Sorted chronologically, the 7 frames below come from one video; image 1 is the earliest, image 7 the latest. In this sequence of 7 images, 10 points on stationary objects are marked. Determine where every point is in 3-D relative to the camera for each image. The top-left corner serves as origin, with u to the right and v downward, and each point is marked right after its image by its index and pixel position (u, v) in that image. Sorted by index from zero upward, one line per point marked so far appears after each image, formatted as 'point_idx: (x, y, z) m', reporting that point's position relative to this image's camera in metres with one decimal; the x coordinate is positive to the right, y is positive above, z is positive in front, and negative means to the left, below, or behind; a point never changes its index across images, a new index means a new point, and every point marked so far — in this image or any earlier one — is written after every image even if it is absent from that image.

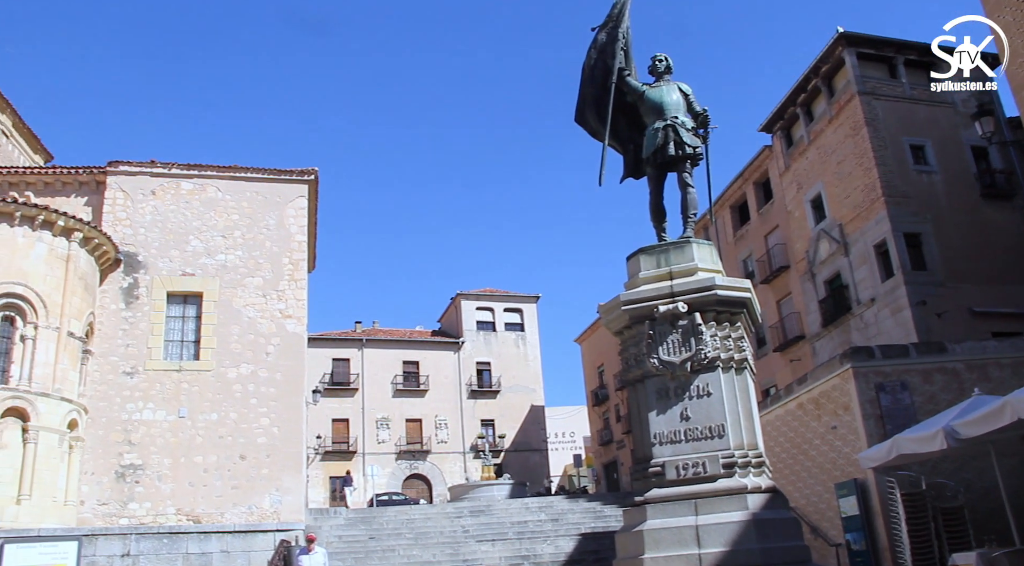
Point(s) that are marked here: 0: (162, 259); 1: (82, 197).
0: (-7.9, +0.5, +19.0) m
1: (-10.0, +2.0, +19.5) m
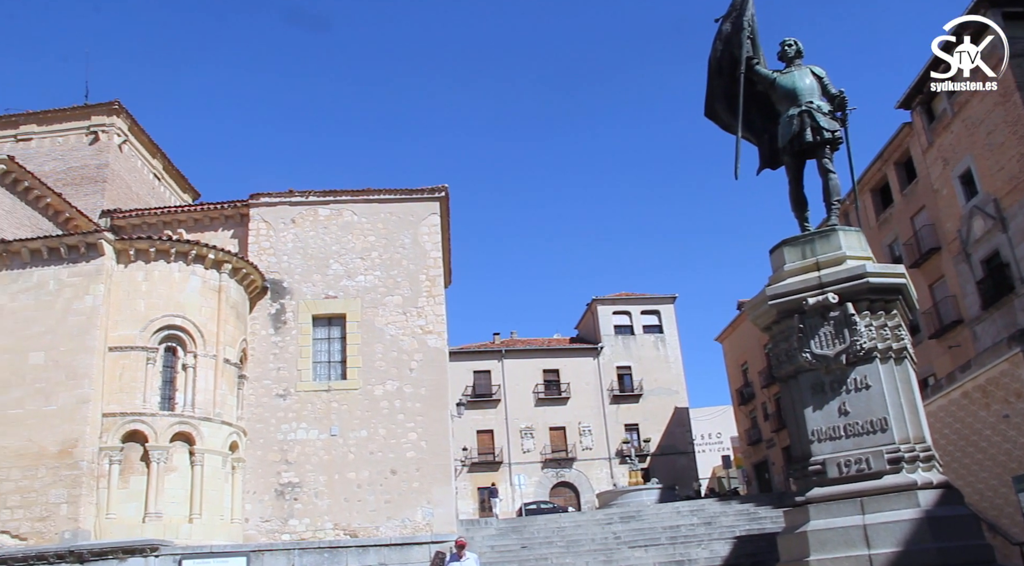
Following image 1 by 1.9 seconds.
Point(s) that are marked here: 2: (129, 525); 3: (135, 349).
0: (-4.9, 0.0, +19.7) m
1: (-6.9, +1.3, +20.4) m
2: (-7.4, -4.6, +15.9) m
3: (-7.8, -1.4, +17.0) m
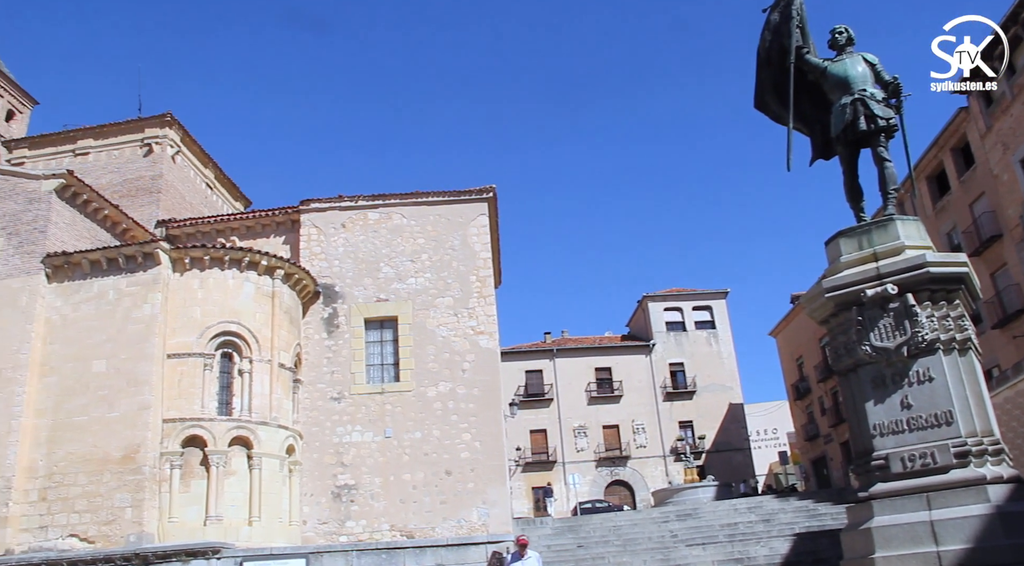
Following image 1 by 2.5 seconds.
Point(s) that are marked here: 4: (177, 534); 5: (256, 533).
0: (-3.7, -0.1, +19.9) m
1: (-5.8, +1.2, +20.7) m
2: (-6.3, -4.8, +16.2) m
3: (-6.7, -1.5, +17.4) m
4: (-6.6, -4.9, +16.1) m
5: (-5.1, -5.0, +16.5) m
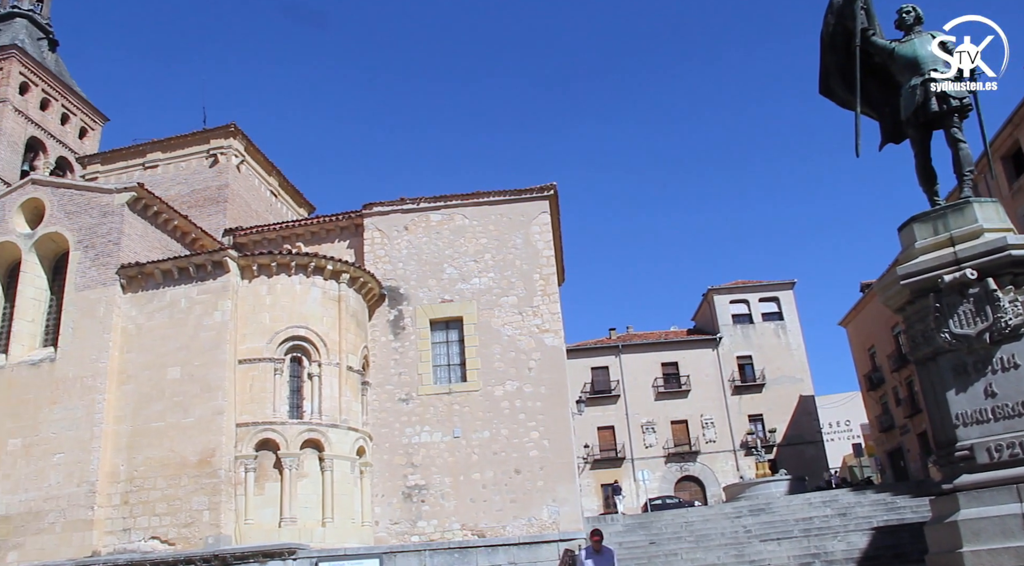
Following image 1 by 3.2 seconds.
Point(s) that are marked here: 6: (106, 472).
0: (-2.2, -0.1, +20.1) m
1: (-4.3, +1.1, +21.0) m
2: (-4.9, -4.9, +16.5) m
3: (-5.3, -1.7, +17.7) m
4: (-5.2, -5.0, +16.4) m
5: (-3.7, -5.1, +16.8) m
6: (-8.5, -3.9, +17.2) m
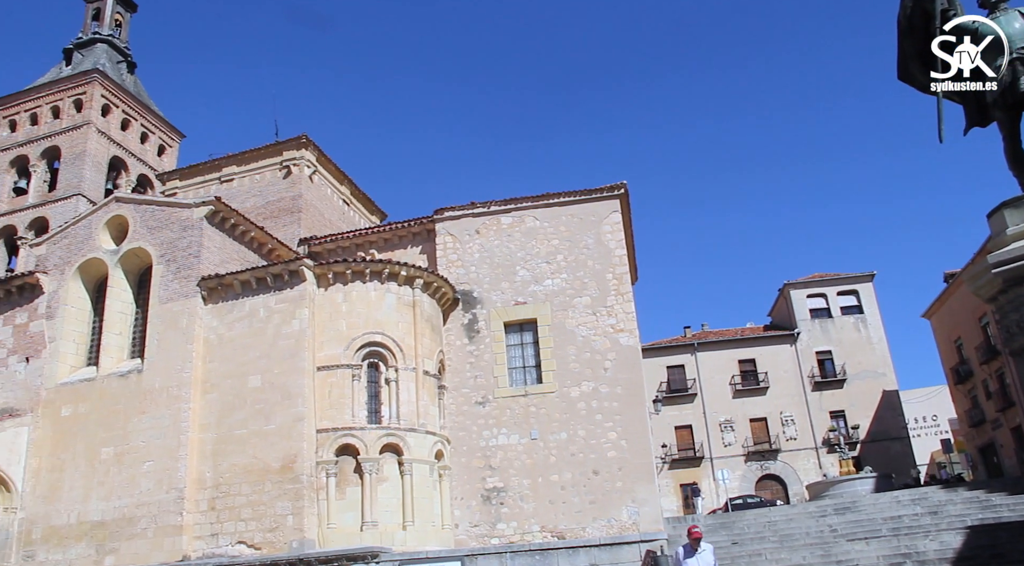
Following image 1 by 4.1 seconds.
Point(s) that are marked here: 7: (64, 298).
0: (-0.5, -0.2, +20.1) m
1: (-2.5, +0.9, +21.2) m
2: (-3.3, -5.1, +16.7) m
3: (-3.7, -1.8, +18.0) m
4: (-3.6, -5.2, +16.7) m
5: (-2.1, -5.2, +17.0) m
6: (-6.8, -4.2, +17.6) m
7: (-10.7, -0.4, +19.8) m
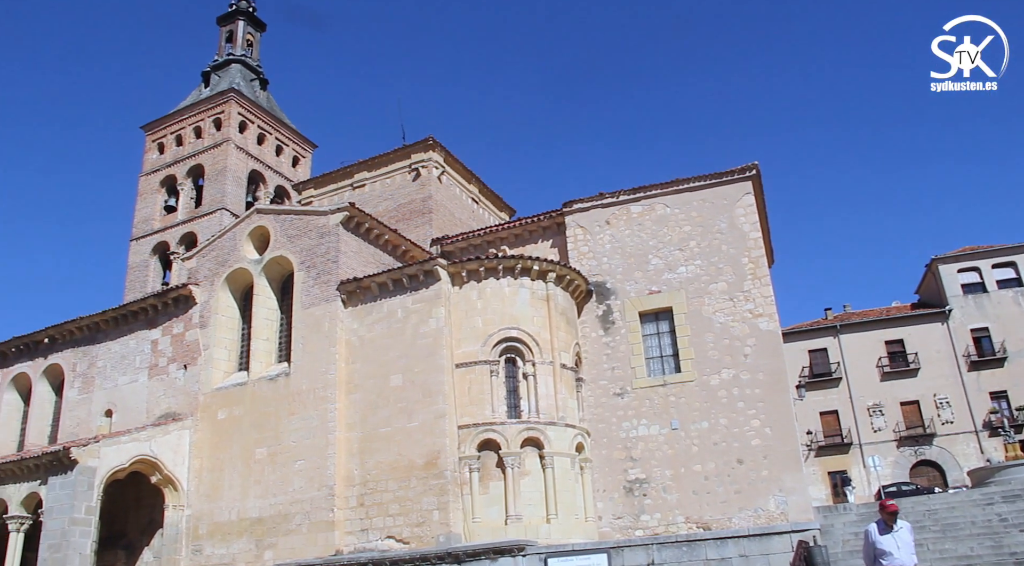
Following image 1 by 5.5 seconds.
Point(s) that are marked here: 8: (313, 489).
0: (+2.6, 0.0, +20.0) m
1: (+0.7, +1.1, +21.3) m
2: (-0.3, -5.0, +16.9) m
3: (-0.8, -1.8, +18.2) m
4: (-0.6, -5.1, +17.0) m
5: (+0.9, -5.1, +17.0) m
6: (-3.8, -4.3, +18.3) m
7: (-7.5, -0.6, +20.9) m
8: (-4.4, -4.5, +18.2) m
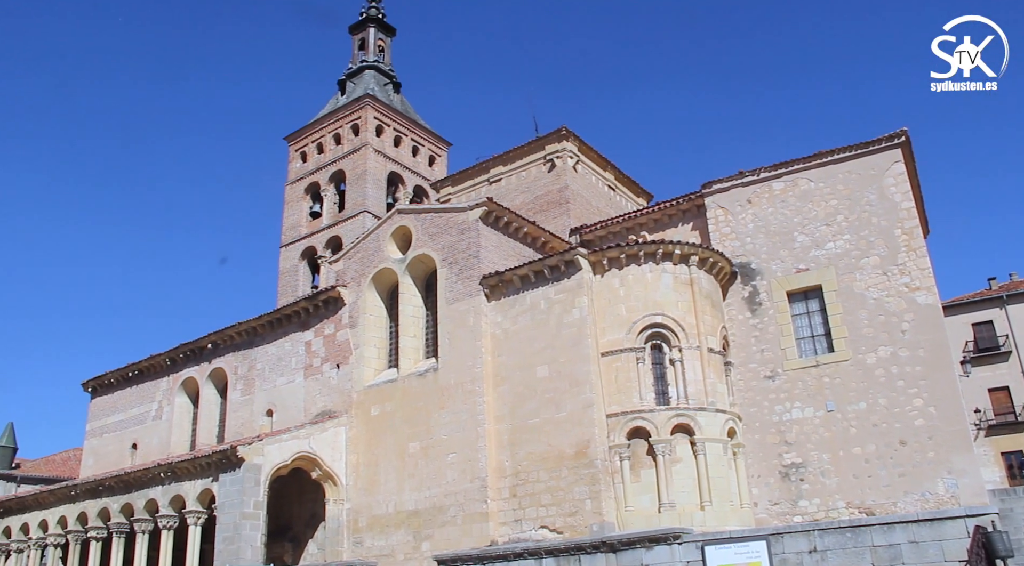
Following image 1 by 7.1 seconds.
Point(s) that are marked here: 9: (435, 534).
0: (+5.9, +0.5, +19.5) m
1: (+4.1, +1.4, +21.0) m
2: (+2.9, -4.7, +16.8) m
3: (+2.4, -1.5, +18.1) m
4: (+2.6, -4.9, +16.9) m
5: (+4.1, -4.7, +16.7) m
6: (-0.4, -4.1, +18.6) m
7: (-4.0, -0.7, +21.6) m
8: (-1.0, -4.4, +18.6) m
9: (-1.7, -5.7, +18.7) m
